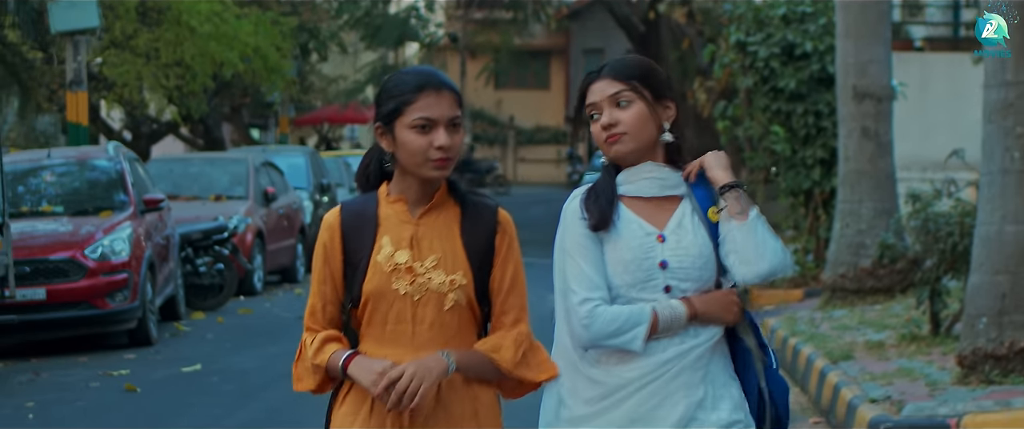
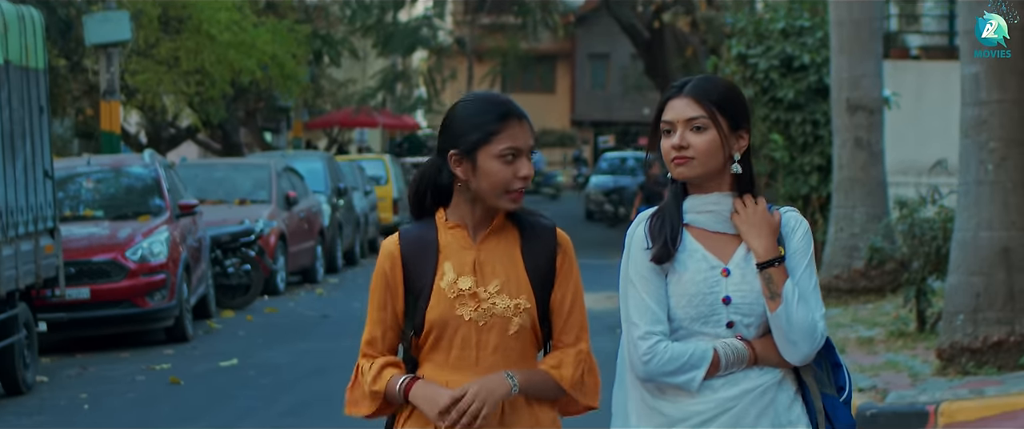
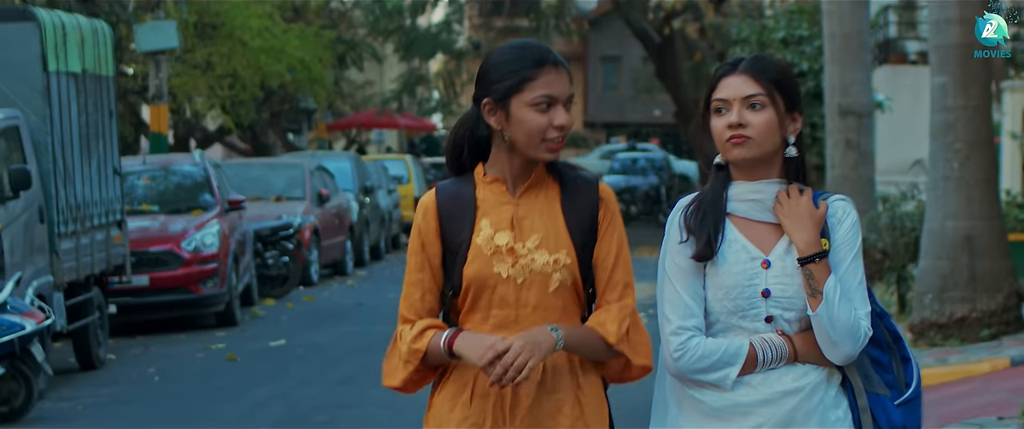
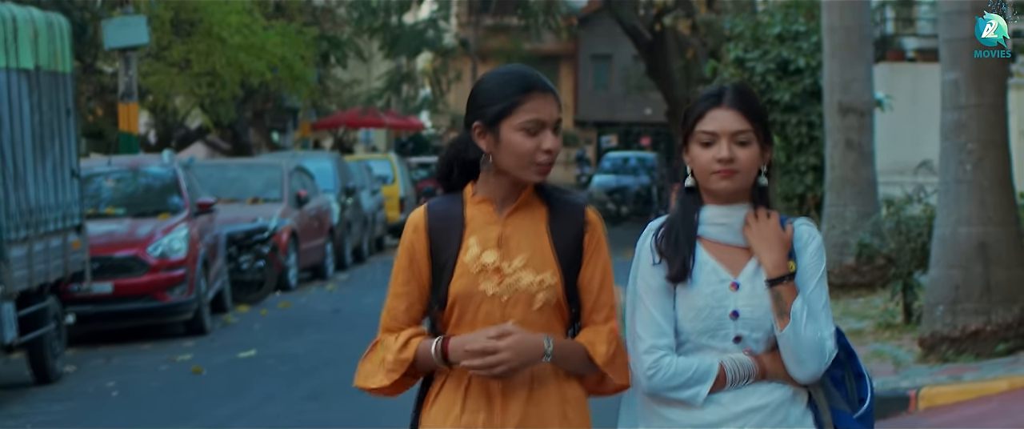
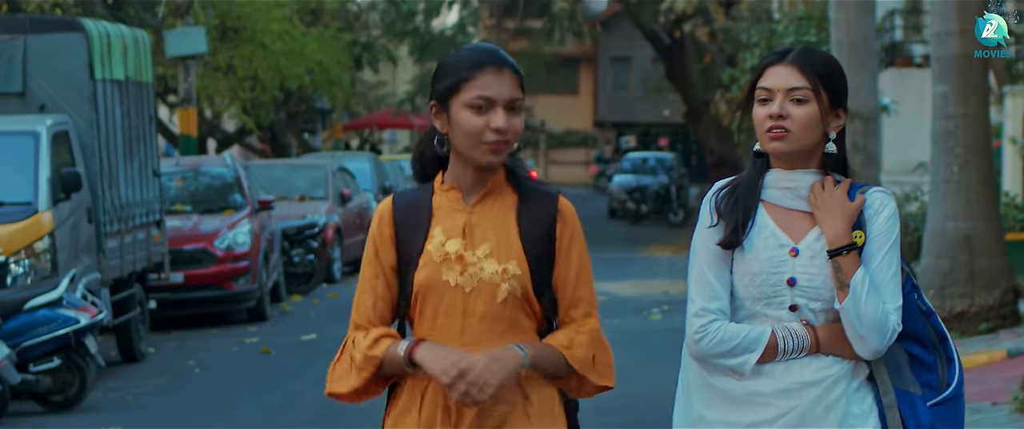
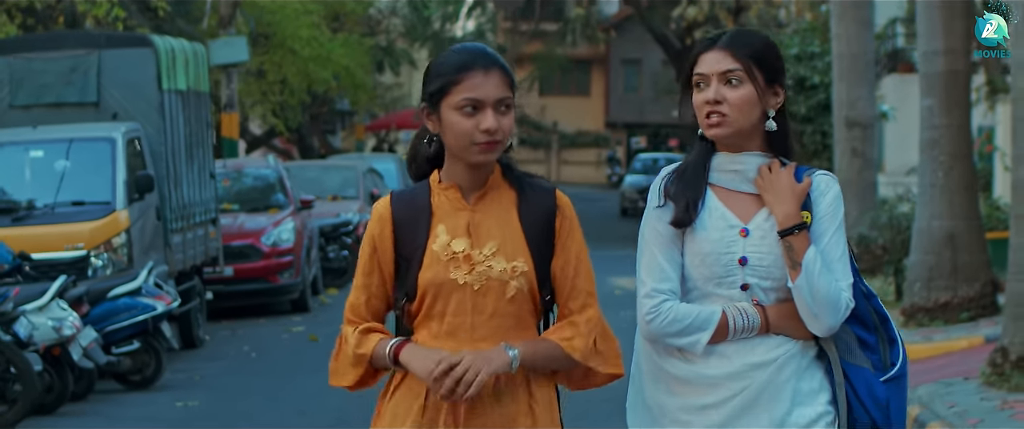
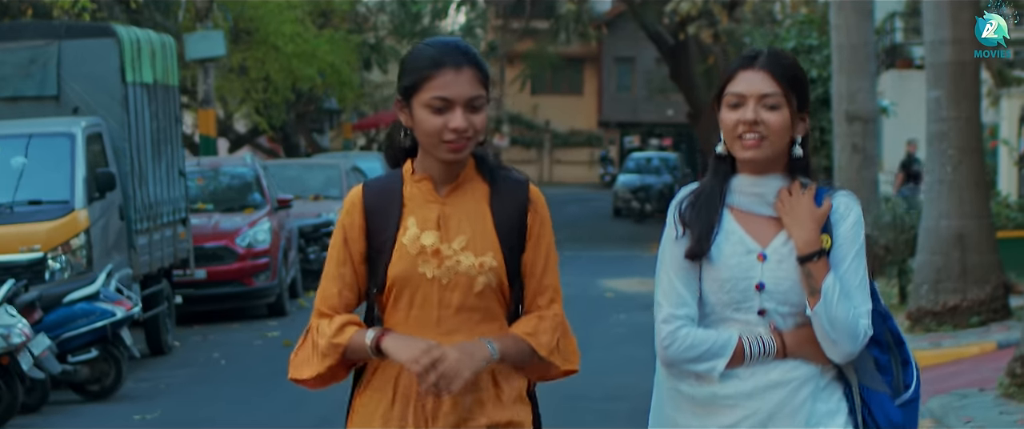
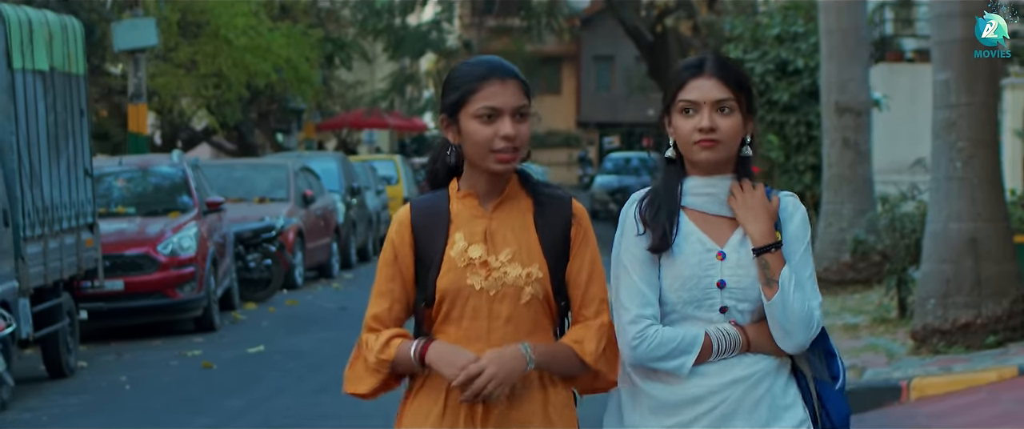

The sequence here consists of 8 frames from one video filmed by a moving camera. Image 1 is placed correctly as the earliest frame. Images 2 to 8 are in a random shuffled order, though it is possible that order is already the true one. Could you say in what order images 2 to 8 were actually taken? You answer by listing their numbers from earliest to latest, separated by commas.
2, 4, 8, 3, 5, 7, 6
